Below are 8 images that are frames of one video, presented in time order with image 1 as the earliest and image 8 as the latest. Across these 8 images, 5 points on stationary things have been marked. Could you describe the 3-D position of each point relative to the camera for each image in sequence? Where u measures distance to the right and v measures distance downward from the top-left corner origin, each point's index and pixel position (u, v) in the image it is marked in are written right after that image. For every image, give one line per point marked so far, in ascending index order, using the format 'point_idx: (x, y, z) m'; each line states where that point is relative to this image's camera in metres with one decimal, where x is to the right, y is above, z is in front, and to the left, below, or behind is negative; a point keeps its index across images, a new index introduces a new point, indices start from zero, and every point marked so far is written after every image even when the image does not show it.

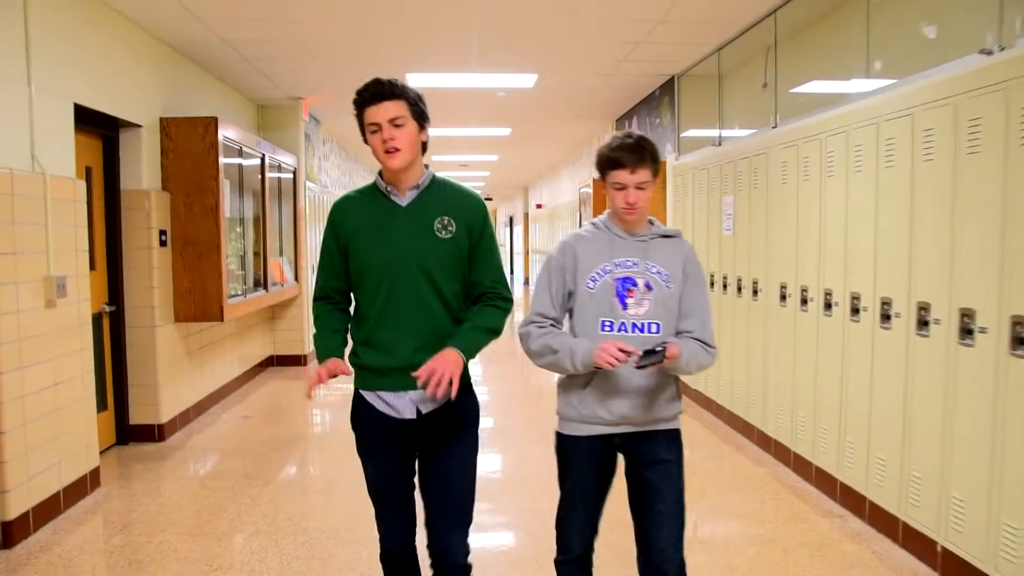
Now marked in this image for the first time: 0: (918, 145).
0: (+1.3, +0.5, +2.8) m
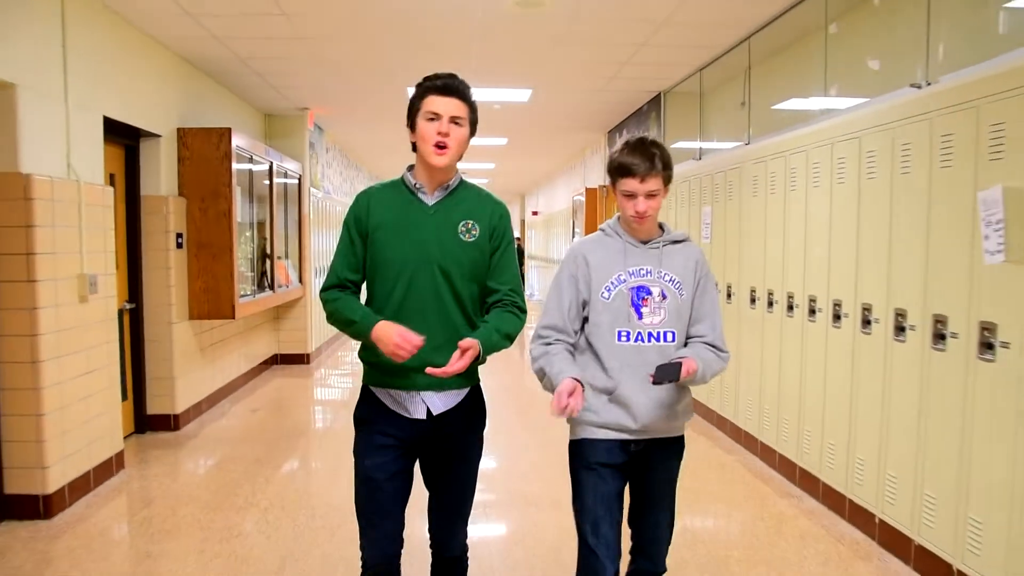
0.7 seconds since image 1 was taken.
0: (+1.2, +0.4, +3.2) m
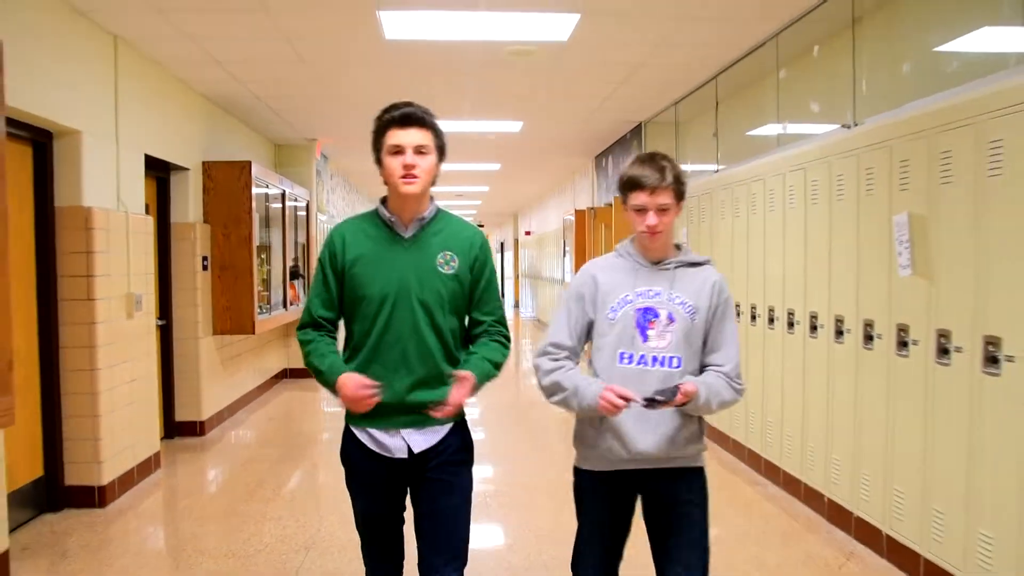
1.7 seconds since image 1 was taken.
0: (+1.2, +0.4, +3.7) m
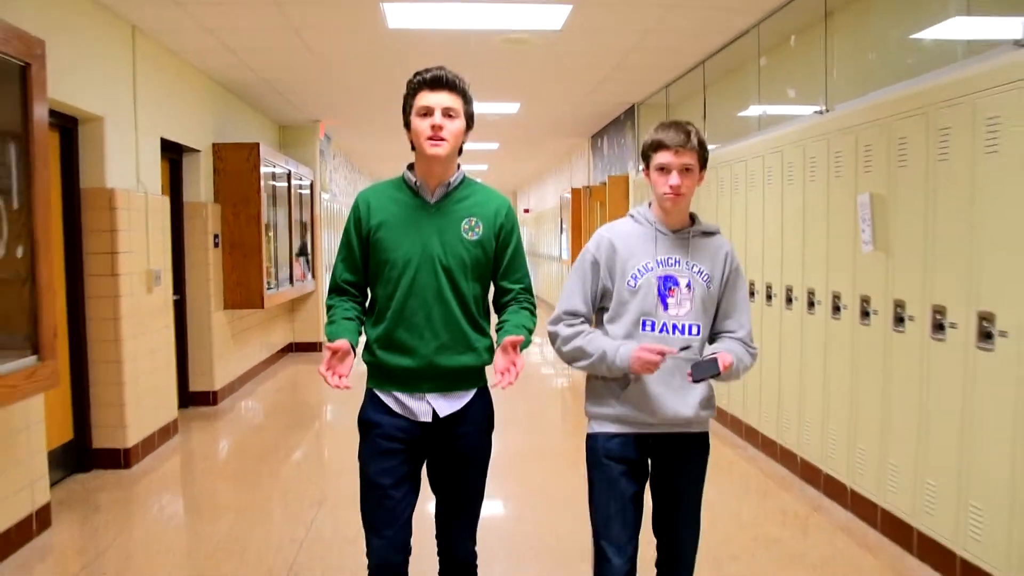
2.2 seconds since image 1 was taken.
0: (+1.2, +0.5, +3.9) m
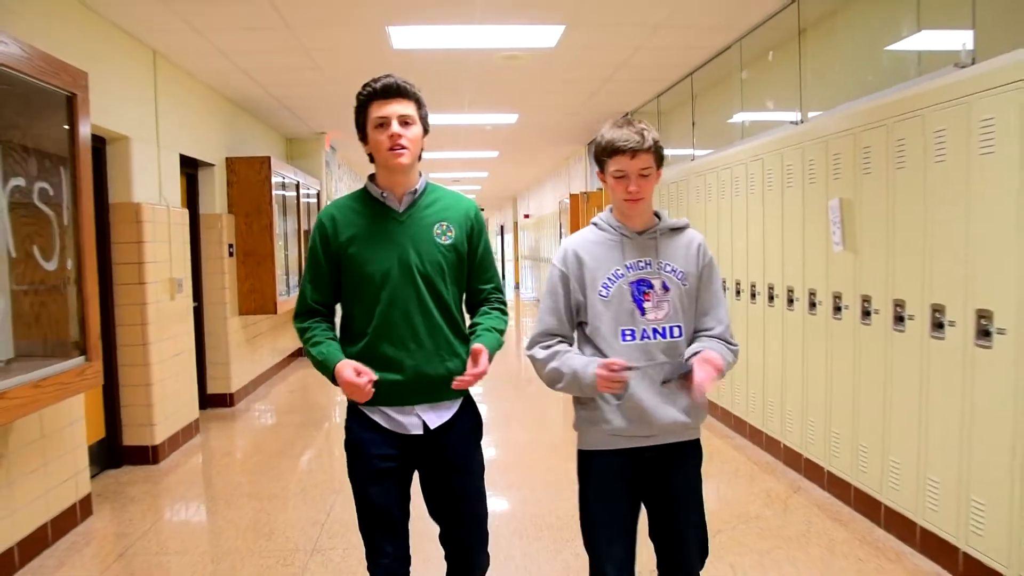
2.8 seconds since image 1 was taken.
0: (+1.2, +0.5, +4.2) m
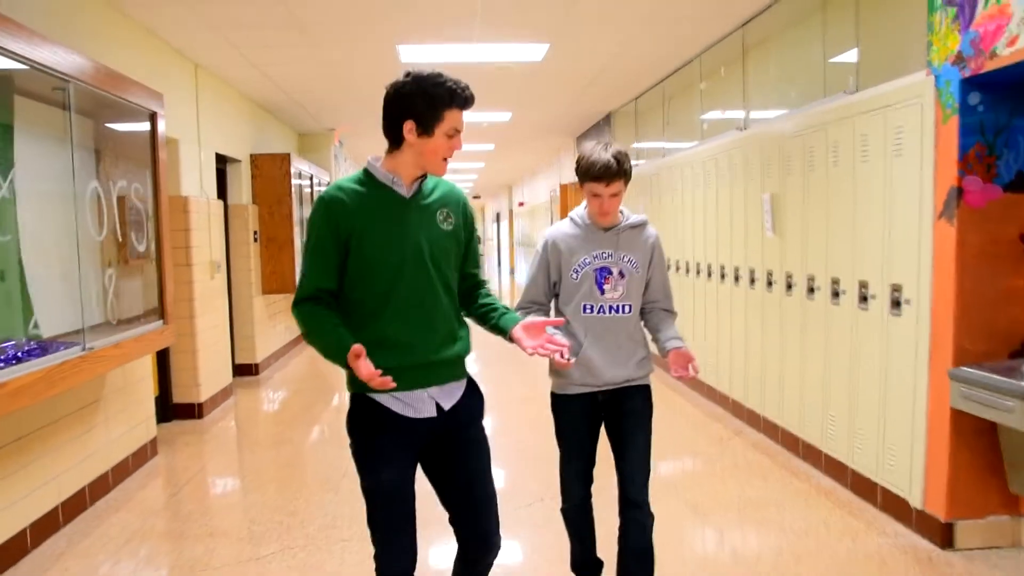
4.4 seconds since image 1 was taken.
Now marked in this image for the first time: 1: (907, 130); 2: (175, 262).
0: (+1.1, +0.6, +5.0) m
1: (+1.3, +0.5, +2.9) m
2: (-1.9, +0.1, +5.0) m
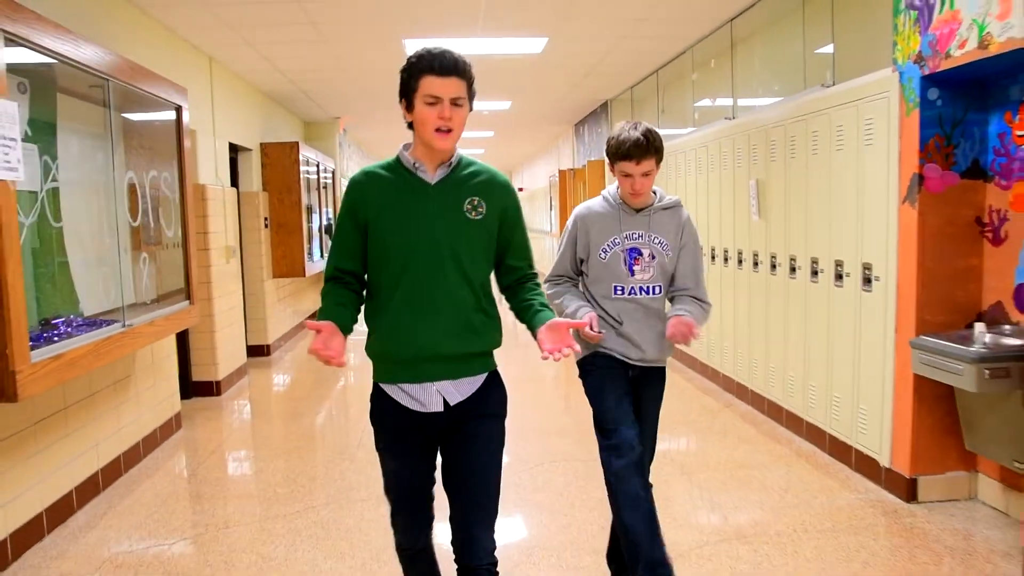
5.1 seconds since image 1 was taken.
0: (+1.1, +0.7, +5.2) m
1: (+1.3, +0.6, +3.1) m
2: (-1.9, +0.2, +5.2) m
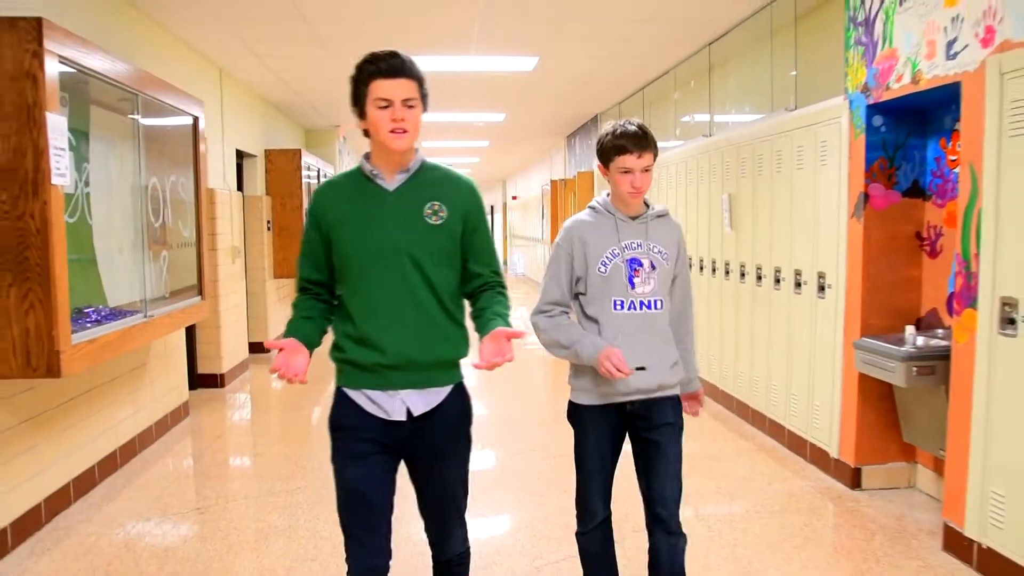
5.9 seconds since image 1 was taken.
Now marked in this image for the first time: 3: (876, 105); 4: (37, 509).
0: (+1.1, +0.7, +5.6) m
1: (+1.2, +0.6, +3.5) m
2: (-1.9, +0.3, +5.5) m
3: (+1.3, +0.6, +3.1) m
4: (-1.7, -0.8, +3.1) m
